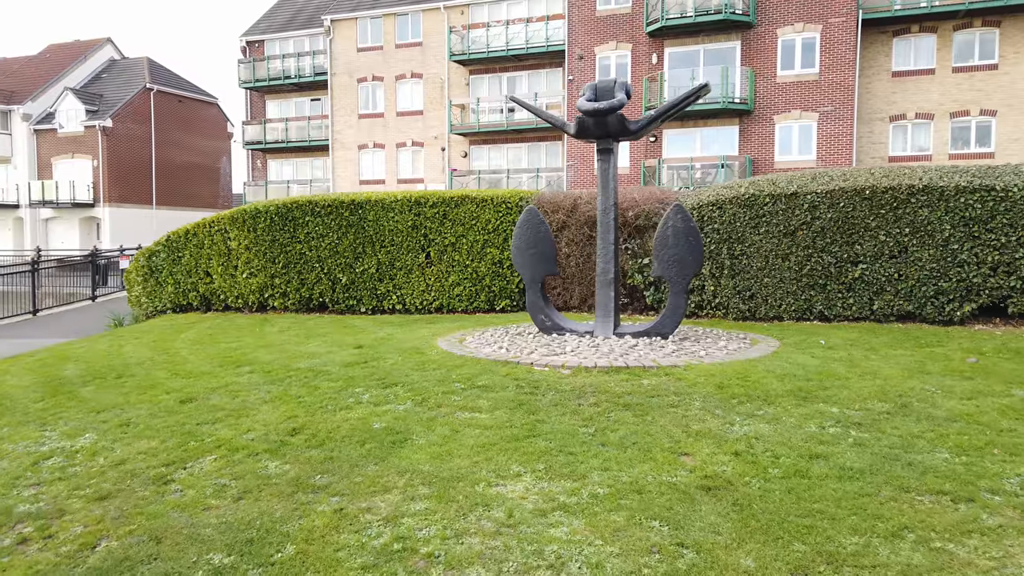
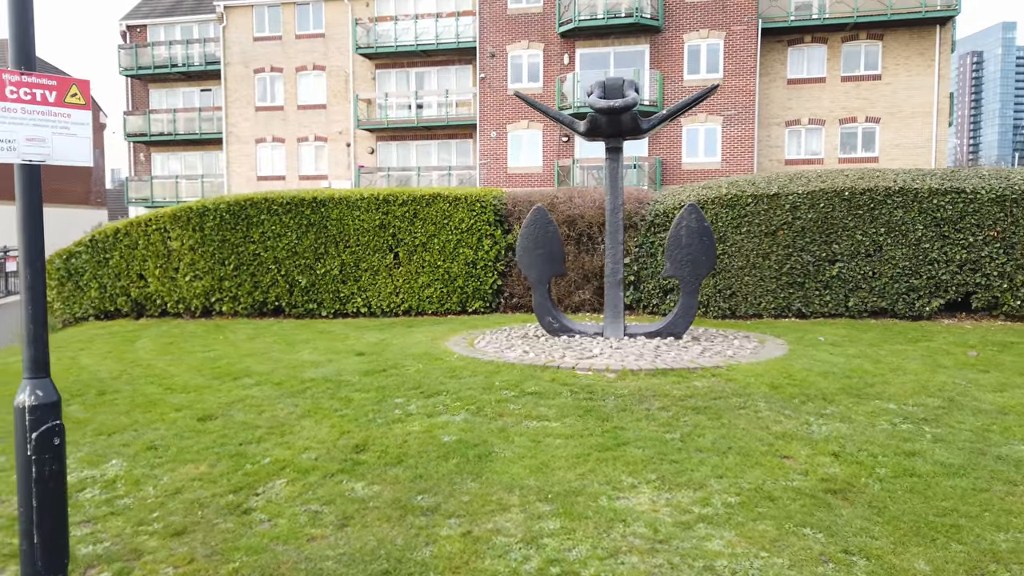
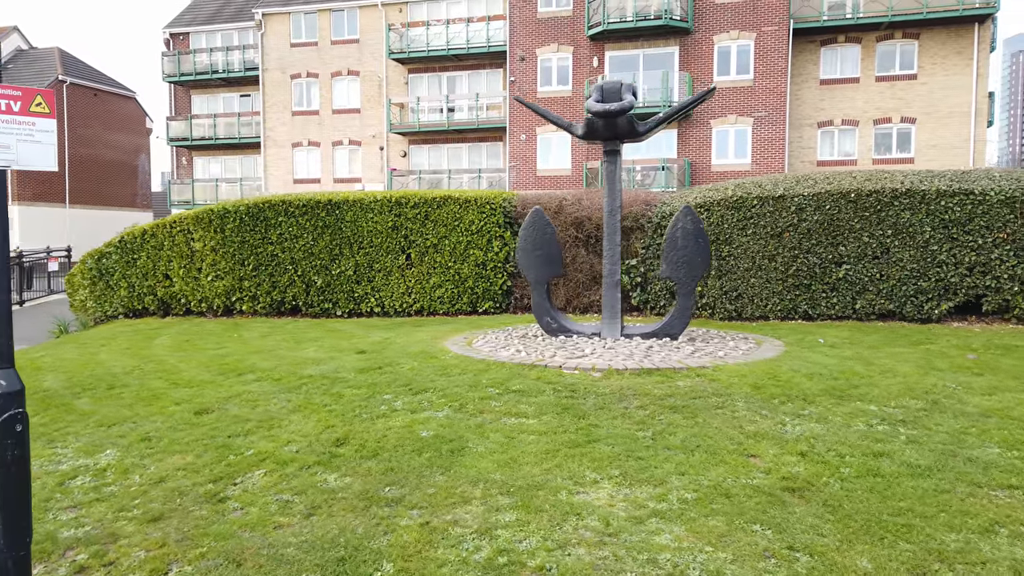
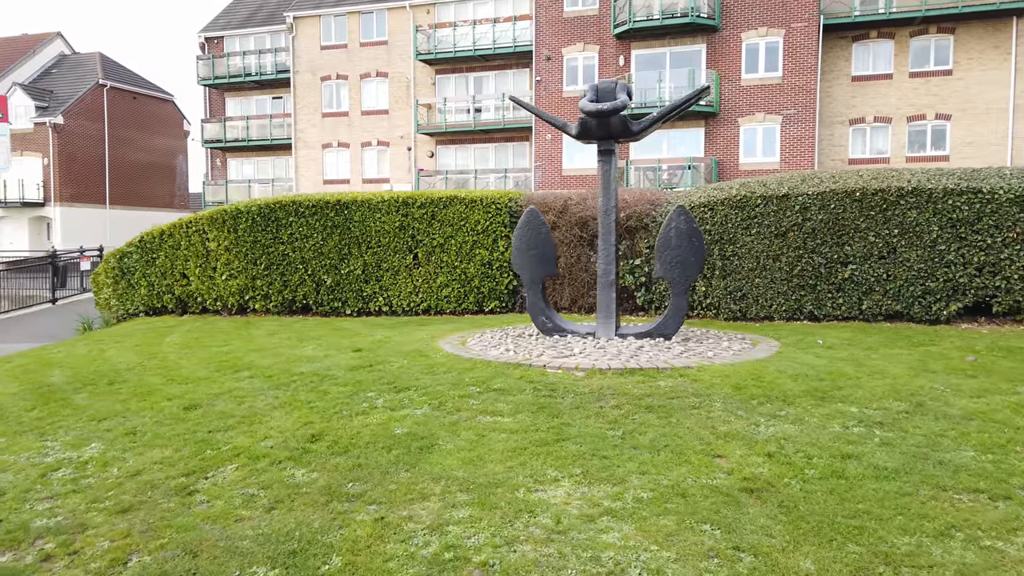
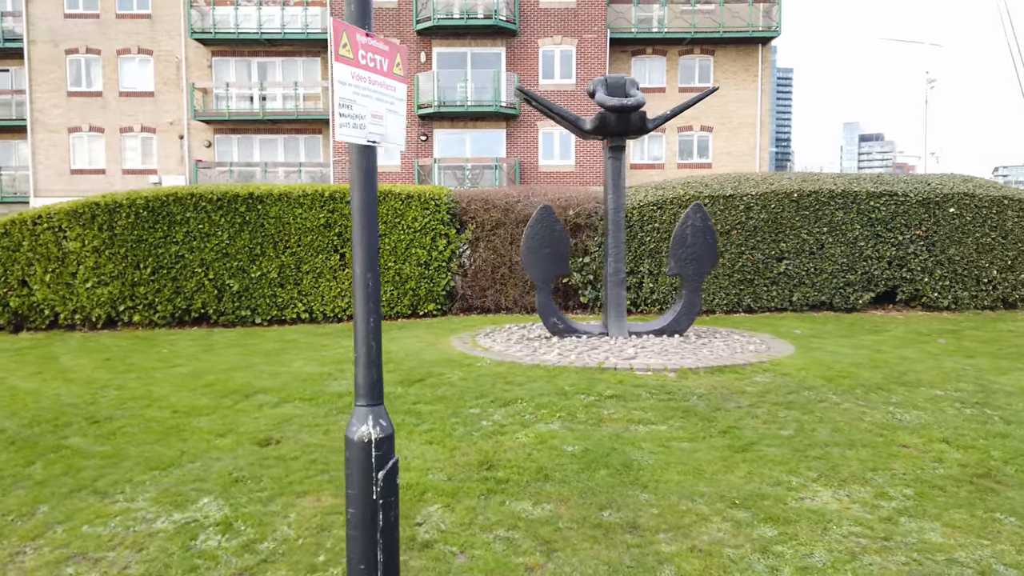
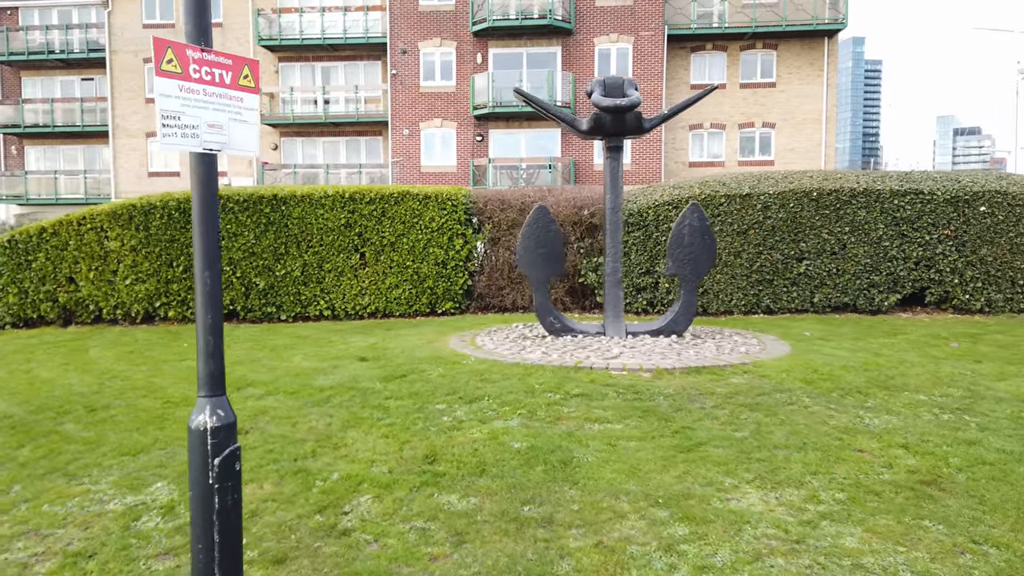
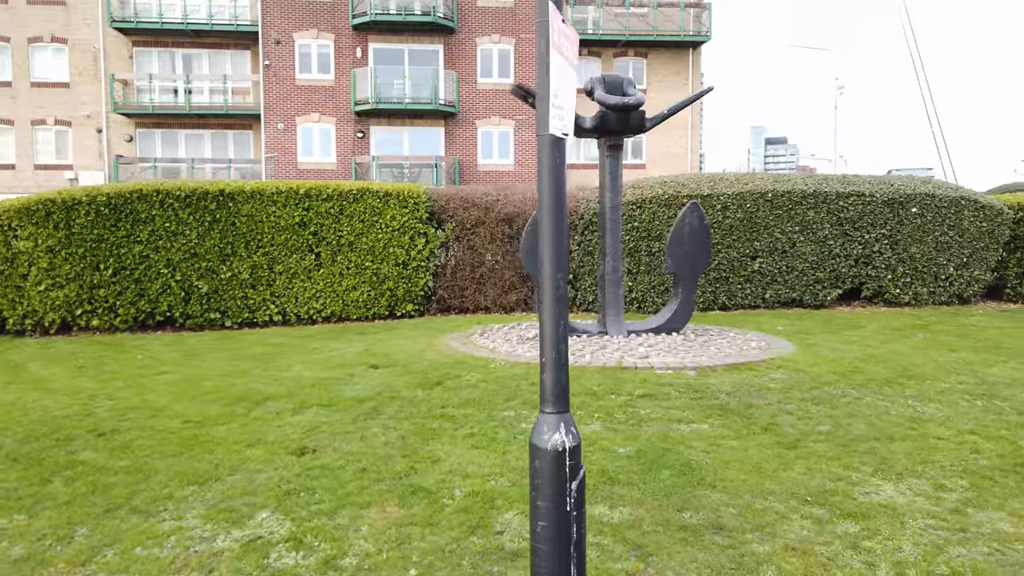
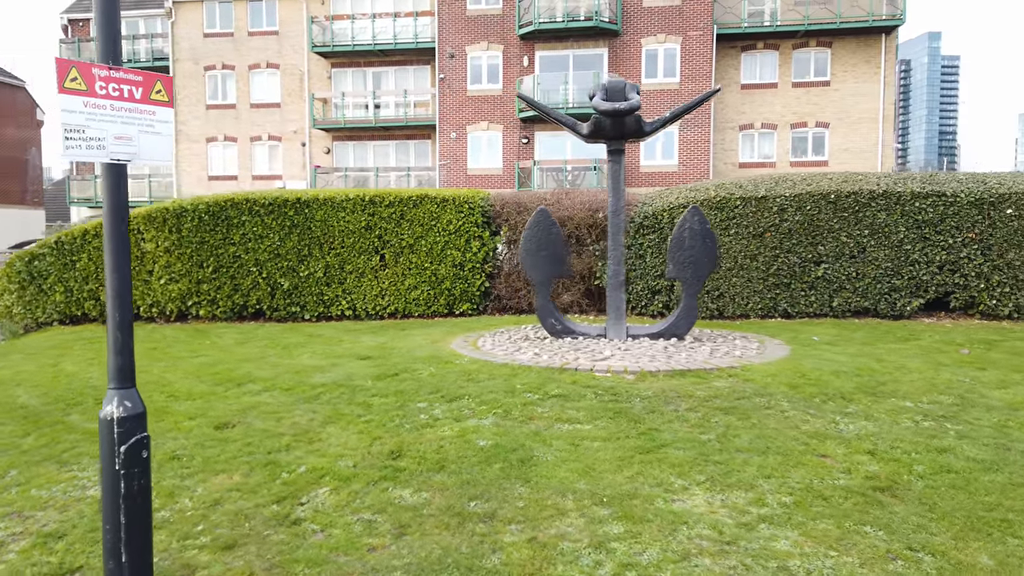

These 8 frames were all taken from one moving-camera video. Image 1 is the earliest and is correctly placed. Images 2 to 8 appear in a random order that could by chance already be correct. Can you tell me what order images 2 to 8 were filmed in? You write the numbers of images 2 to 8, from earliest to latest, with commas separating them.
4, 3, 2, 8, 6, 5, 7
